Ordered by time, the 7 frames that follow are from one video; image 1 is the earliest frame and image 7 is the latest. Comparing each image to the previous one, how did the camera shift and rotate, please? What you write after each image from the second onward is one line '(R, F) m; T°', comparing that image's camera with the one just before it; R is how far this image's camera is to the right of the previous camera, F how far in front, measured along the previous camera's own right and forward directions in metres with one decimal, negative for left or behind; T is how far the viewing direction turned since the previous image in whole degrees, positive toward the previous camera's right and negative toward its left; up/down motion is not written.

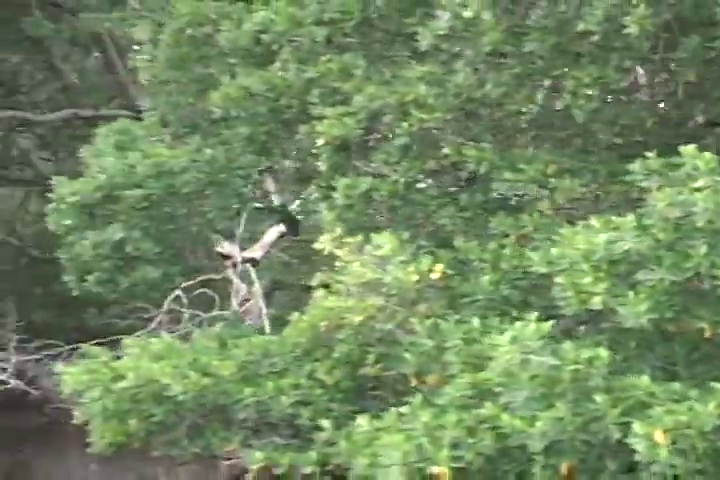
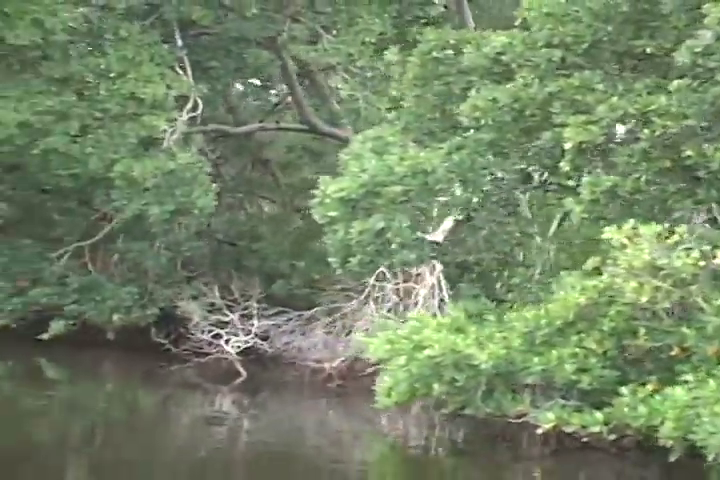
(-2.6, -1.1) m; -8°
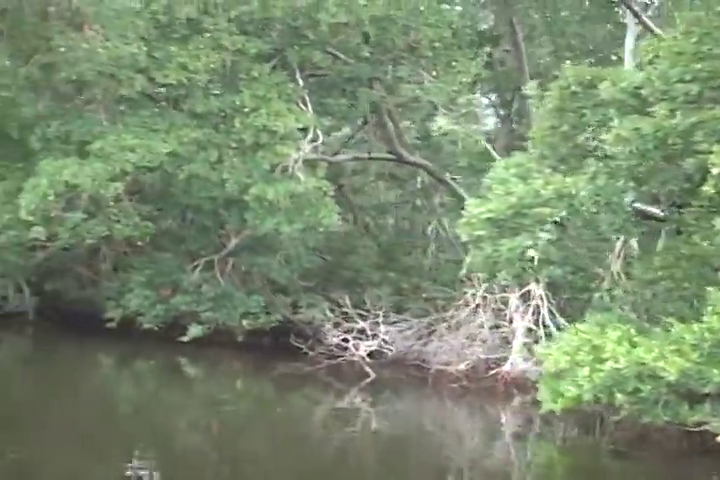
(-2.1, -0.8) m; -4°
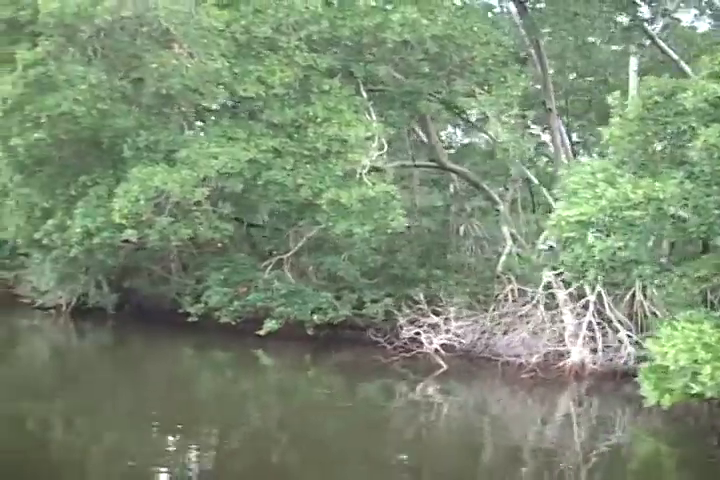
(-1.8, -0.9) m; 0°
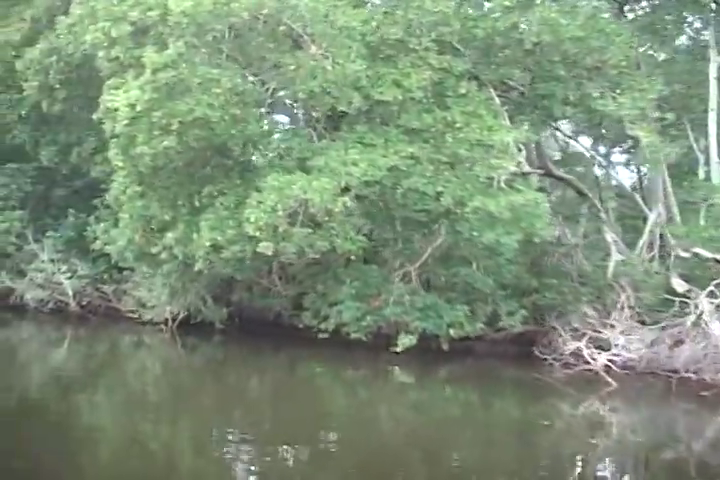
(-4.2, +0.7) m; +1°
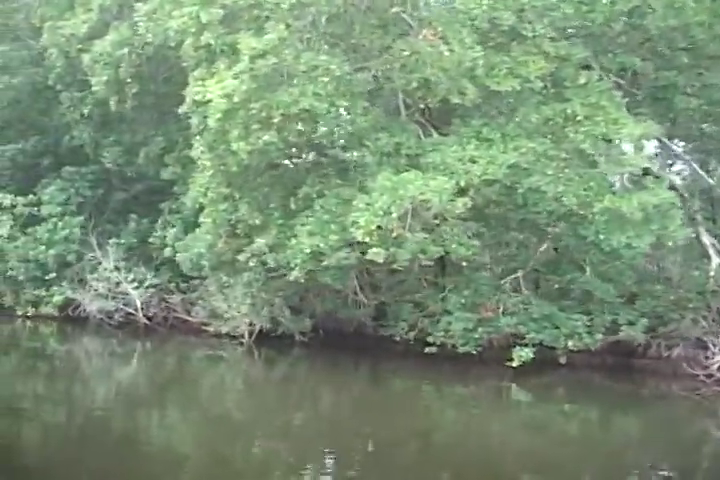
(-2.9, +1.1) m; 0°
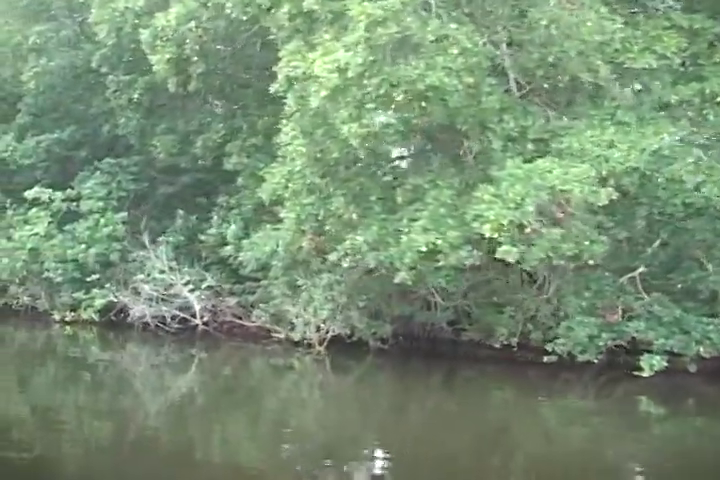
(-2.9, +1.3) m; +1°
